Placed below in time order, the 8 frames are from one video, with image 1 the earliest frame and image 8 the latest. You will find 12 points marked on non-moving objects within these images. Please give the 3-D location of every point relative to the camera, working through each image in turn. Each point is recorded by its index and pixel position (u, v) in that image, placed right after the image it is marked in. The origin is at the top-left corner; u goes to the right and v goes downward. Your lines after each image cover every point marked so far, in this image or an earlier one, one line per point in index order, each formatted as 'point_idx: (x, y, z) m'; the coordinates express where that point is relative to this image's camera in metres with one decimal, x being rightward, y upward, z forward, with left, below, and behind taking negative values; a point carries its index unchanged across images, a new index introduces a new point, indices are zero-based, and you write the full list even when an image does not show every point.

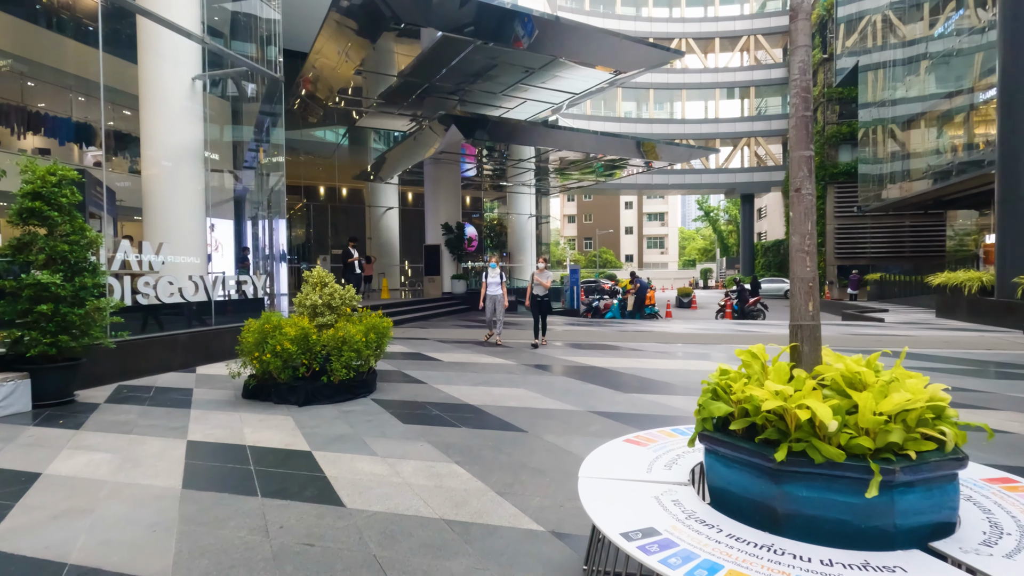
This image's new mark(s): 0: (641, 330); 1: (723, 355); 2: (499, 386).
0: (+3.3, -1.1, +13.5) m
1: (+3.6, -1.1, +9.3) m
2: (-0.2, -1.2, +6.7) m
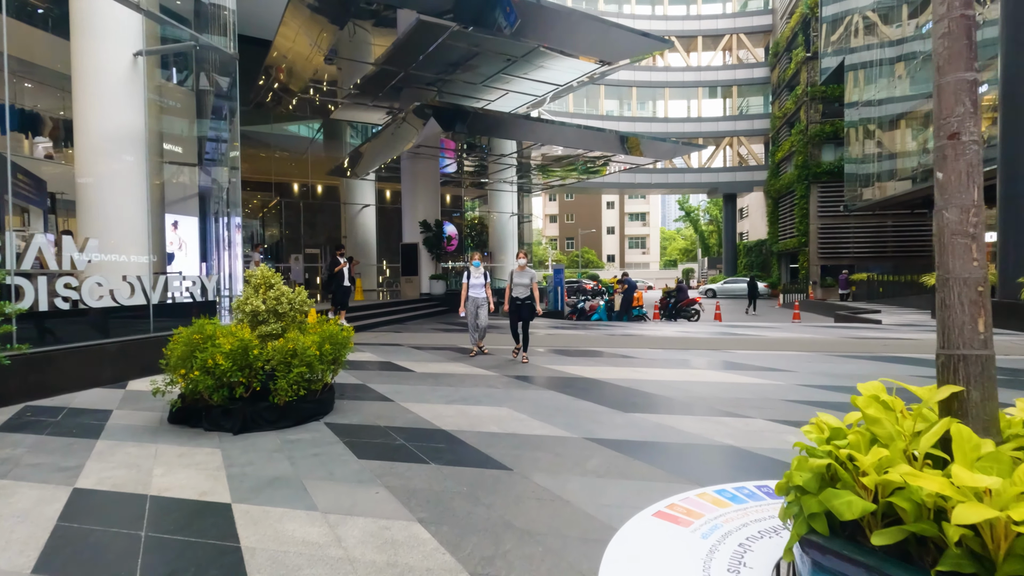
0: (+2.8, -1.1, +12.7) m
1: (+3.4, -1.2, +8.5) m
2: (-0.4, -1.2, +5.8) m
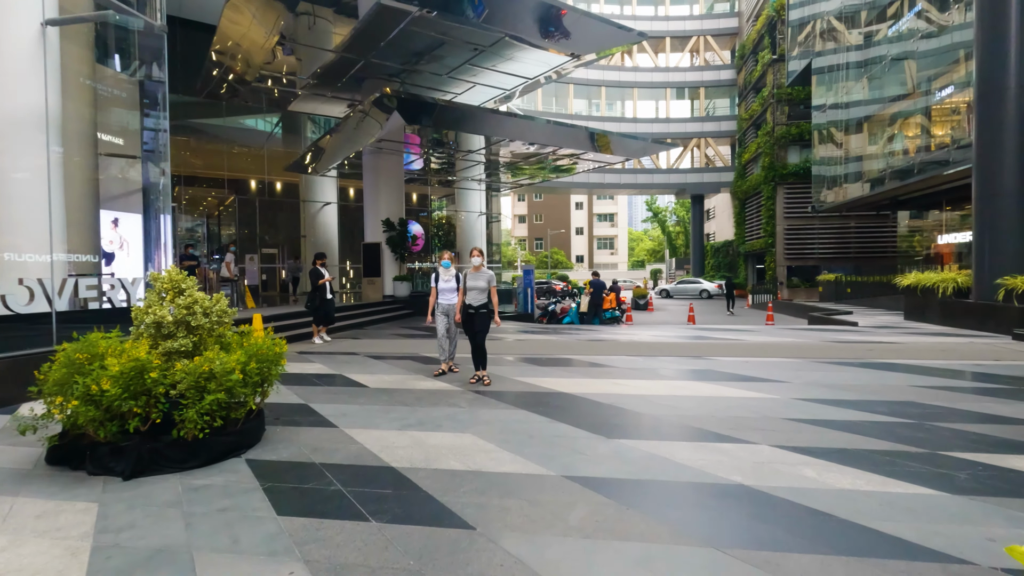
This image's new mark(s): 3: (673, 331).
0: (+2.1, -1.1, +12.0) m
1: (+2.9, -1.2, +7.9) m
2: (-0.7, -1.3, +4.9) m
3: (+4.2, -1.1, +14.0) m
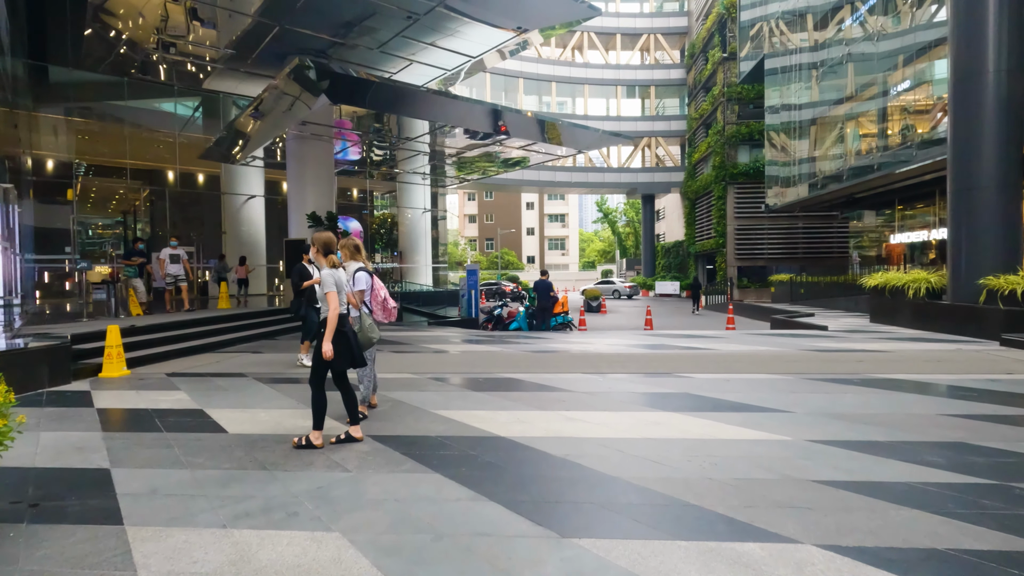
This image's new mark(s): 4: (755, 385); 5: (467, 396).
0: (+0.9, -1.2, +10.4) m
1: (+2.0, -1.2, +6.3) m
2: (-1.3, -1.3, +3.0) m
3: (+2.8, -1.2, +12.5) m
4: (+3.0, -1.2, +6.7) m
5: (-0.5, -1.3, +6.2) m
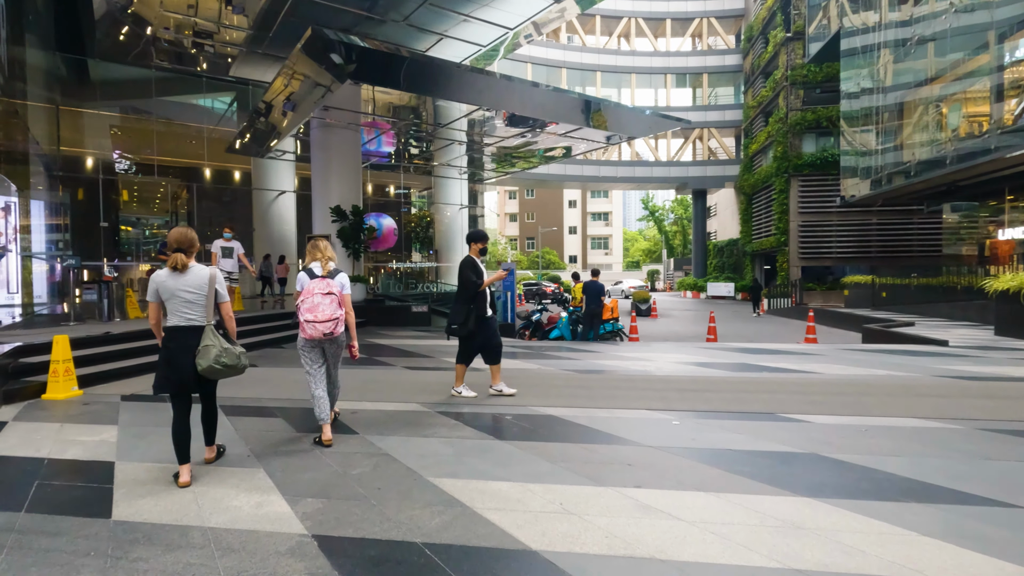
0: (+1.5, -1.2, +8.4) m
1: (+2.3, -1.3, +4.2) m
2: (-1.2, -1.4, +1.2) m
3: (+3.6, -1.2, +10.3) m
4: (+3.4, -1.3, +4.6) m
5: (-0.2, -1.3, +4.4) m
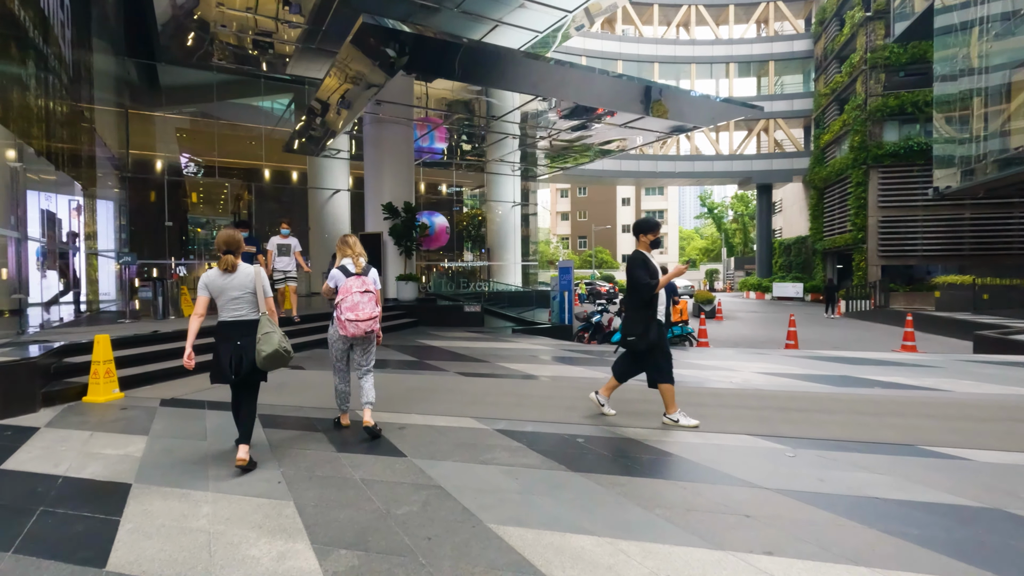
0: (+2.4, -1.2, +7.4) m
1: (+2.8, -1.3, +3.2) m
2: (-1.0, -1.4, +0.6) m
3: (+4.6, -1.2, +9.2) m
4: (+3.9, -1.3, +3.4) m
5: (+0.3, -1.3, +3.6) m
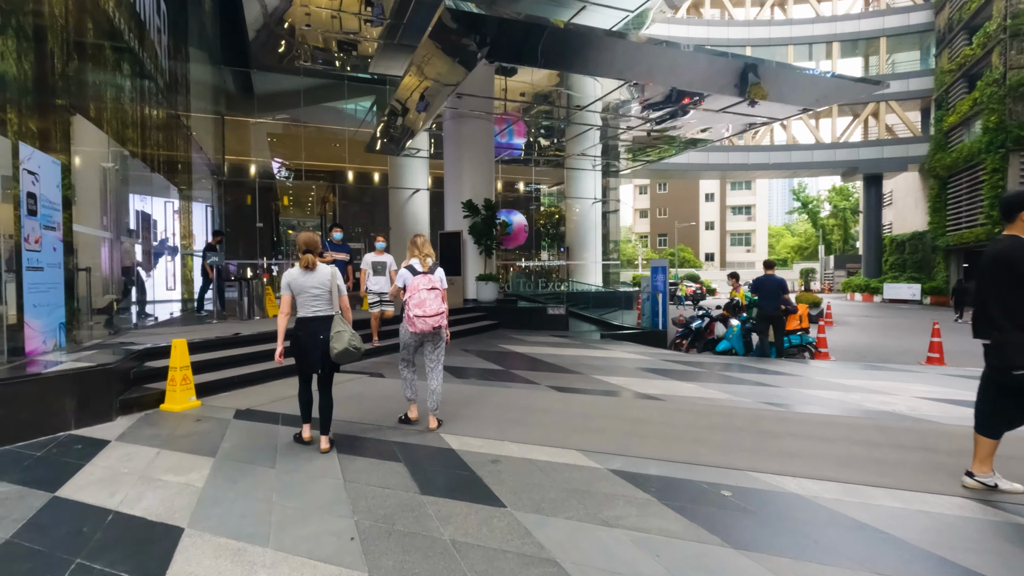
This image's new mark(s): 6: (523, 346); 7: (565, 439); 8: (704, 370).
0: (+3.6, -1.3, +6.1) m
1: (+3.4, -1.4, +1.9) m
2: (-0.7, -1.4, -0.2) m
3: (+6.0, -1.3, +7.6) m
4: (+4.5, -1.4, +2.0) m
5: (+1.0, -1.4, +2.6) m
6: (+0.2, -1.2, +11.5) m
7: (+0.4, -1.3, +4.5) m
8: (+3.0, -1.3, +8.4) m
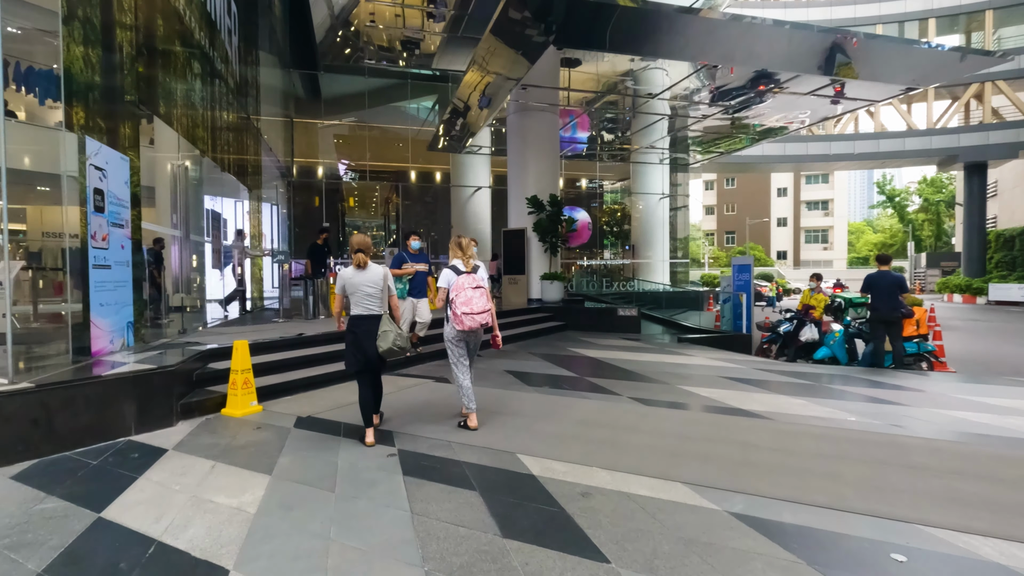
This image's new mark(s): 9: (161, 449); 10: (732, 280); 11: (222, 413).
0: (+4.4, -1.3, +5.1) m
1: (+3.8, -1.4, +0.9) m
2: (-0.6, -1.4, -0.8) m
3: (+7.0, -1.3, +6.2) m
4: (+4.9, -1.4, +0.8) m
5: (+1.5, -1.4, +1.8) m
6: (+1.6, -1.2, +10.8) m
7: (+1.1, -1.3, +3.8) m
8: (+4.1, -1.3, +7.4) m
9: (-2.9, -1.3, +4.4) m
10: (+5.3, +0.2, +13.1) m
11: (-2.9, -1.3, +5.4) m
